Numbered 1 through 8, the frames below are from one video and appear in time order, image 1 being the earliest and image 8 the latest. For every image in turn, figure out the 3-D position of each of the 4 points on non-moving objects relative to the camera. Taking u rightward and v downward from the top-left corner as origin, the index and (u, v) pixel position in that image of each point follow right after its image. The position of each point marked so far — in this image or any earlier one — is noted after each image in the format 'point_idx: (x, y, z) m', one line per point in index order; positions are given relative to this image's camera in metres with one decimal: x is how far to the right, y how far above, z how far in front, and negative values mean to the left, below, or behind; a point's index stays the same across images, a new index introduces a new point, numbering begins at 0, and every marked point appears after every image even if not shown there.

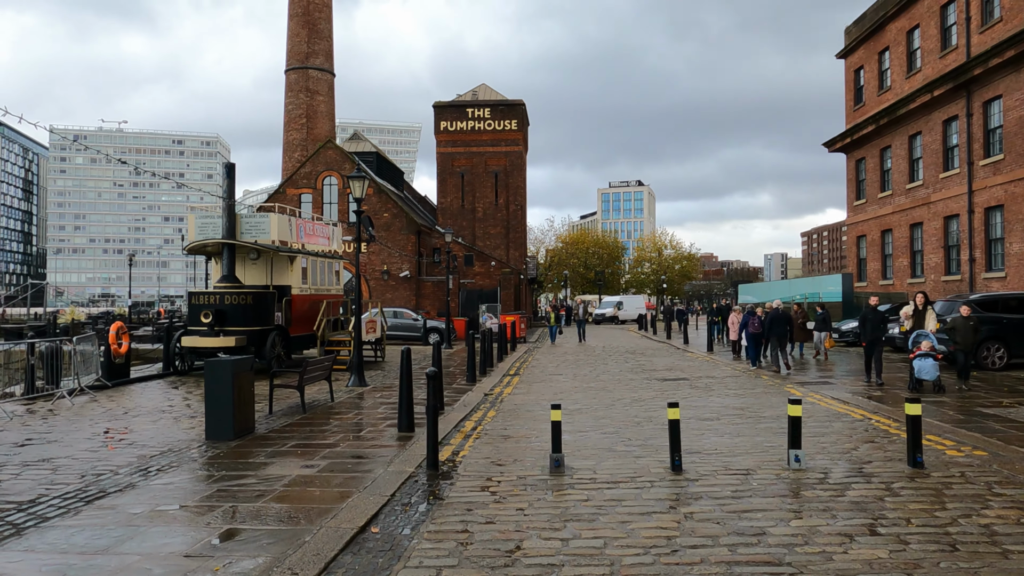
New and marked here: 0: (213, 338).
0: (-6.2, -1.1, +16.0) m
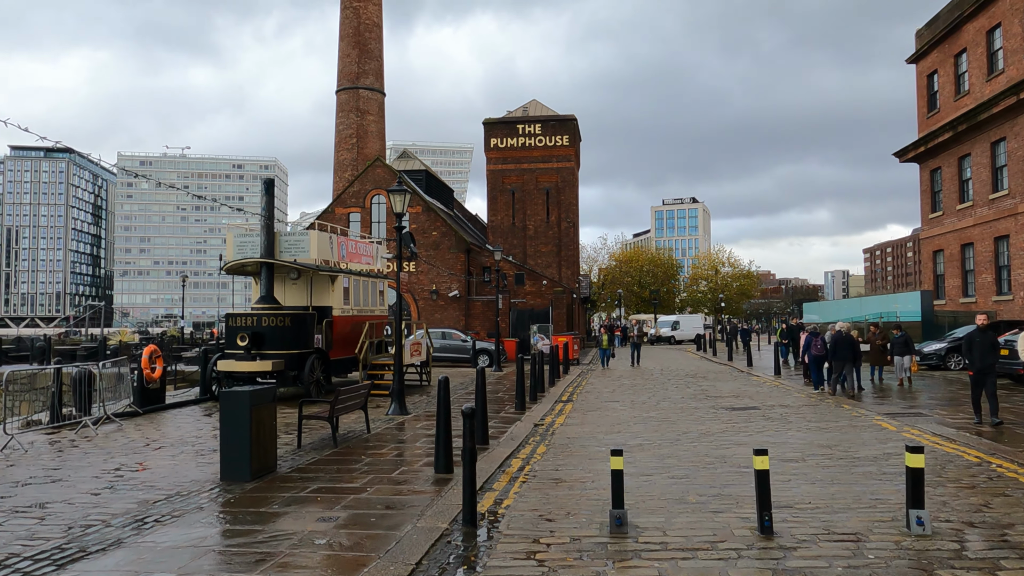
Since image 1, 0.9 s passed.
0: (-5.2, -1.5, +15.2) m
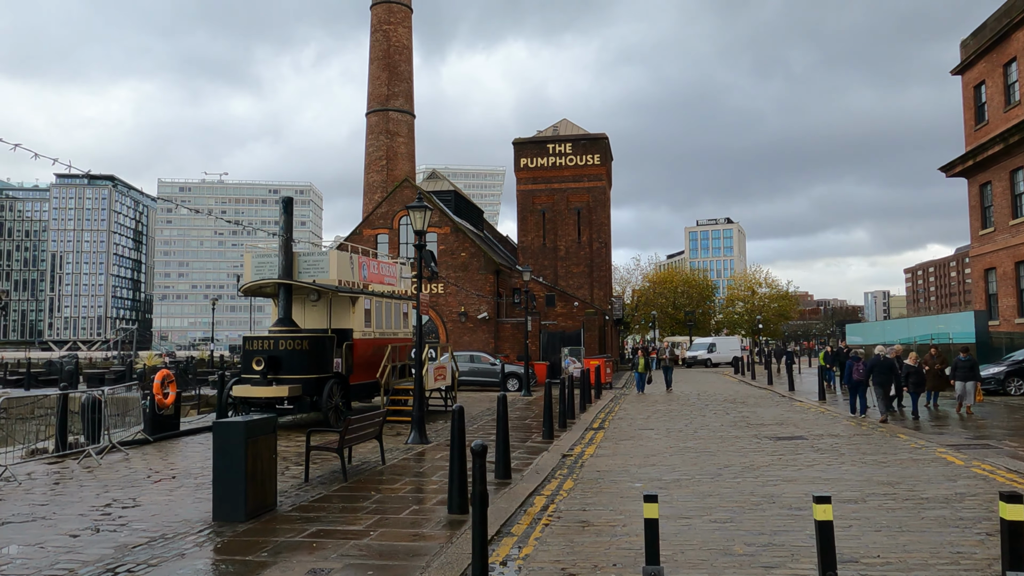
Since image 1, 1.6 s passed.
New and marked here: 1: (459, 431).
0: (-4.7, -1.9, +14.6) m
1: (-0.5, -1.4, +7.6) m
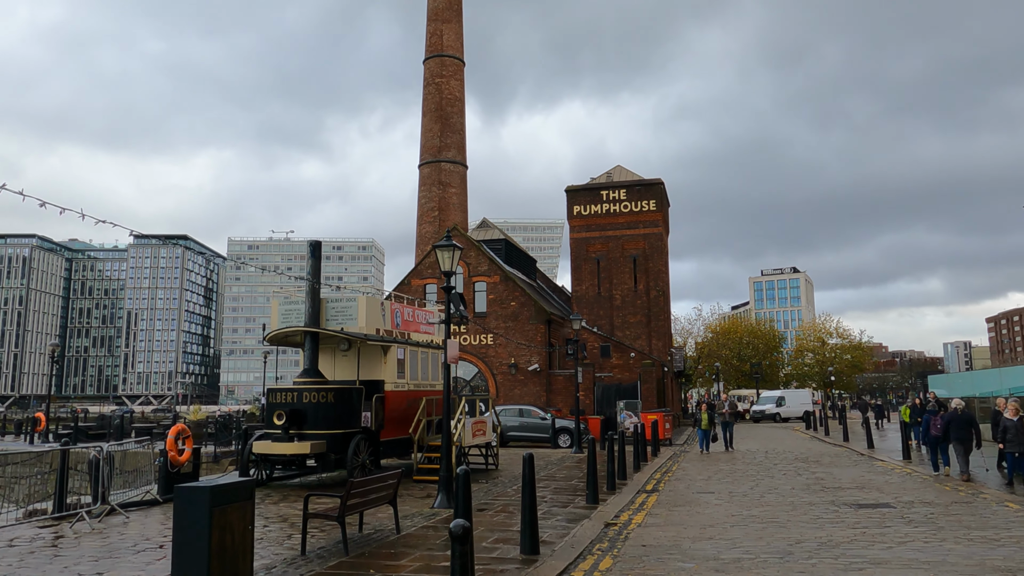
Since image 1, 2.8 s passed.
0: (-4.0, -2.8, +13.5) m
1: (-0.4, -1.7, +6.3) m
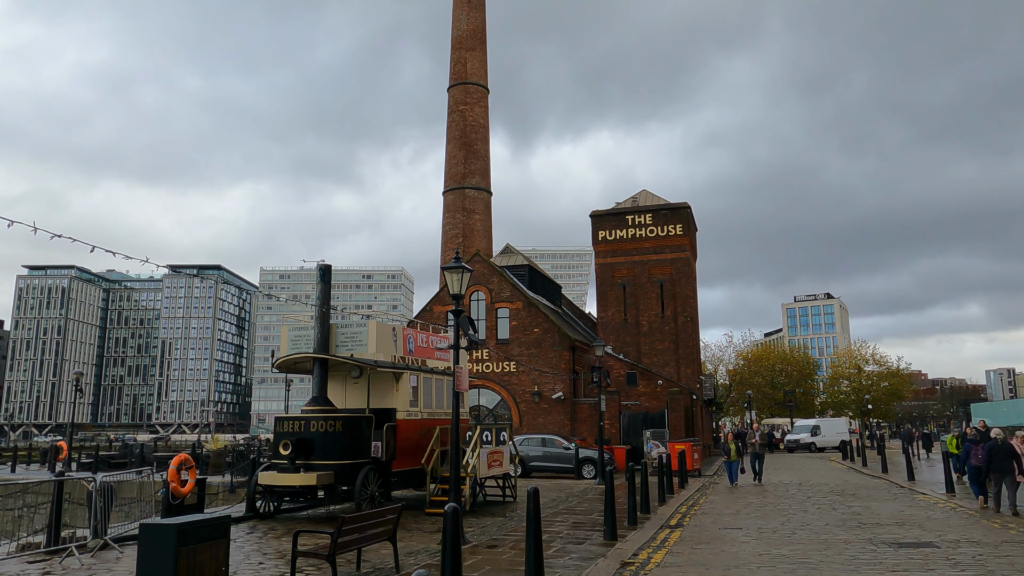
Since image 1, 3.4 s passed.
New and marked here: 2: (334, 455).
0: (-3.7, -3.2, +13.0) m
1: (-0.4, -1.9, +5.7) m
2: (-3.1, -2.9, +13.4) m
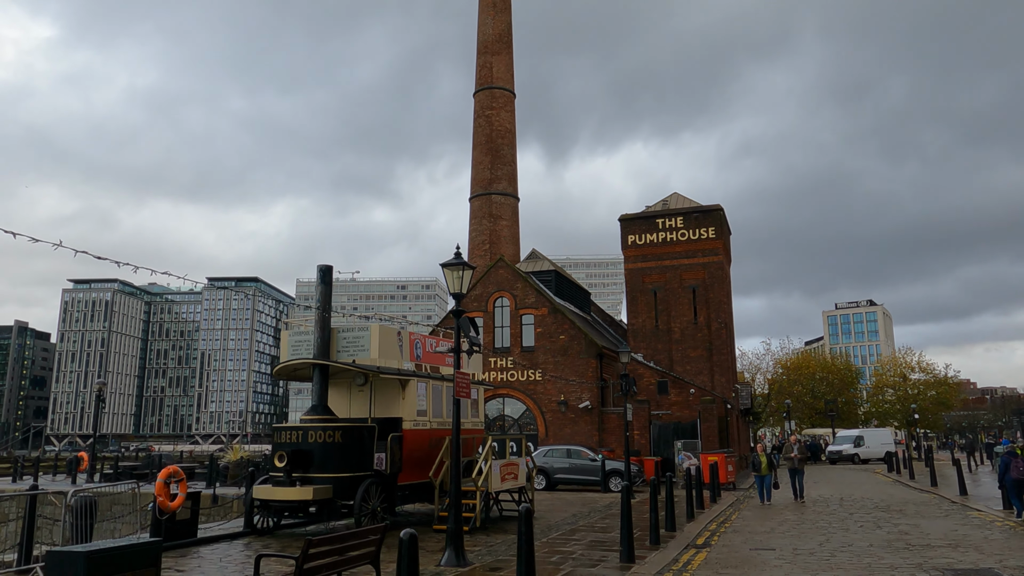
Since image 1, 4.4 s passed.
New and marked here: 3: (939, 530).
0: (-3.6, -3.2, +12.2) m
1: (-0.6, -1.8, +4.8) m
2: (-2.9, -3.0, +12.6) m
3: (+7.7, -4.3, +13.6) m
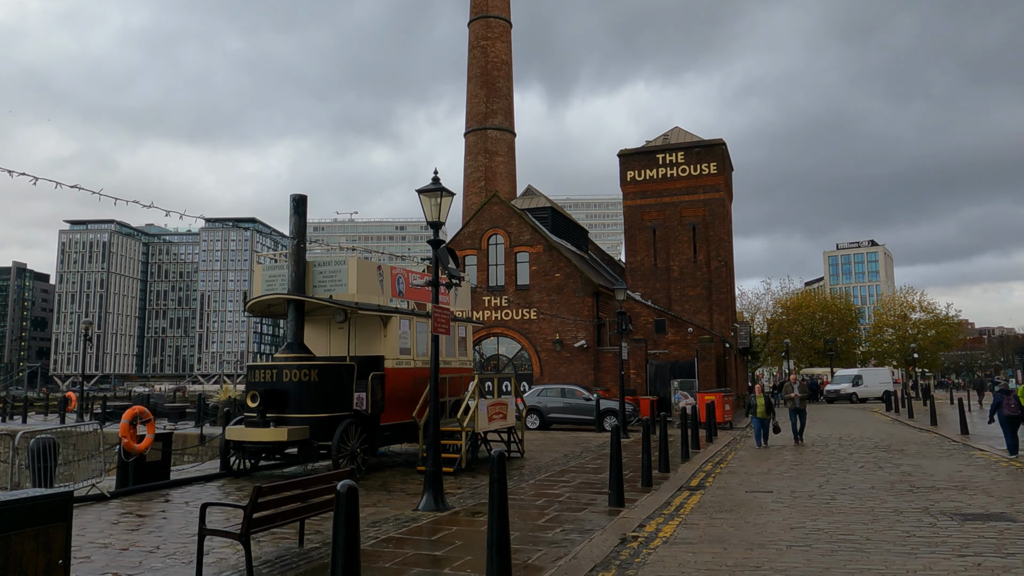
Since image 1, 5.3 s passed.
0: (-3.8, -2.2, +11.6) m
1: (-0.9, -1.3, +4.1) m
2: (-3.2, -1.9, +12.0) m
3: (+7.4, -3.1, +13.1) m
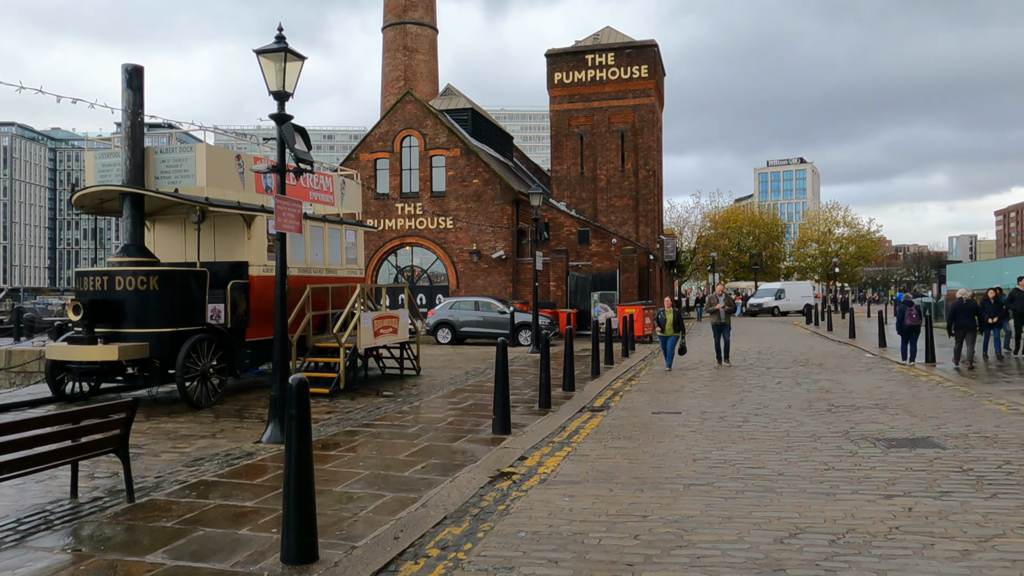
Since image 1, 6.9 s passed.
0: (-5.4, -0.8, +9.7) m
1: (-1.8, -0.7, +2.4) m
2: (-4.8, -0.4, +10.1) m
3: (+5.7, -1.6, +12.3) m
